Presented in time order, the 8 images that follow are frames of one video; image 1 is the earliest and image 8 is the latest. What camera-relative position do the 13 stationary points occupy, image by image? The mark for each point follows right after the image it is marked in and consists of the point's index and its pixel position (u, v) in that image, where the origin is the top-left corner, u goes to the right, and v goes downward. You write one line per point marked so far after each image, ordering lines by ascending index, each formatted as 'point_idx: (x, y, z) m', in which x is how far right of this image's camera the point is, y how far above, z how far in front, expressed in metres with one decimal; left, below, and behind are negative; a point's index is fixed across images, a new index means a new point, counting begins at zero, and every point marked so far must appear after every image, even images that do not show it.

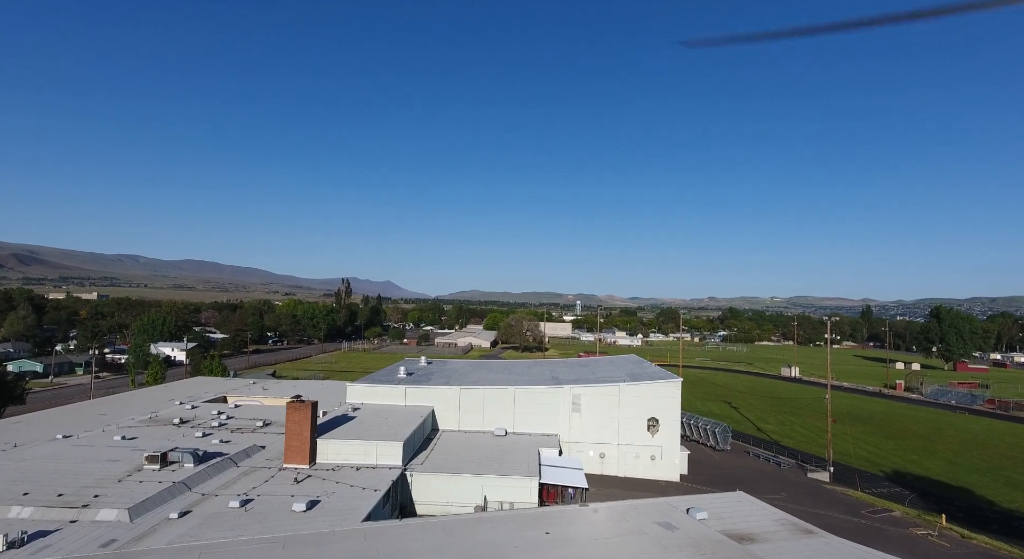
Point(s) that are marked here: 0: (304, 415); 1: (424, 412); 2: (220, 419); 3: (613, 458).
0: (-4.9, -3.2, +12.4) m
1: (-2.8, -4.3, +16.8) m
2: (-8.8, -4.2, +15.9) m
3: (+3.6, -6.3, +18.5) m
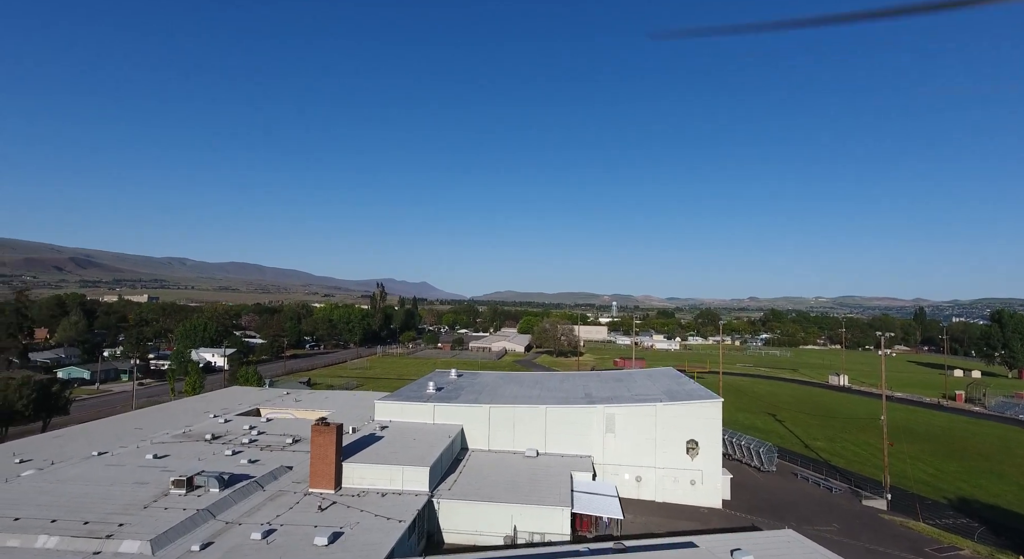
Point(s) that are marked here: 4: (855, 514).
0: (-4.2, -3.7, +12.1) m
1: (-1.8, -4.8, +16.4) m
2: (-7.9, -4.7, +15.9) m
3: (+4.6, -6.8, +17.6) m
4: (+12.2, -8.4, +18.7) m
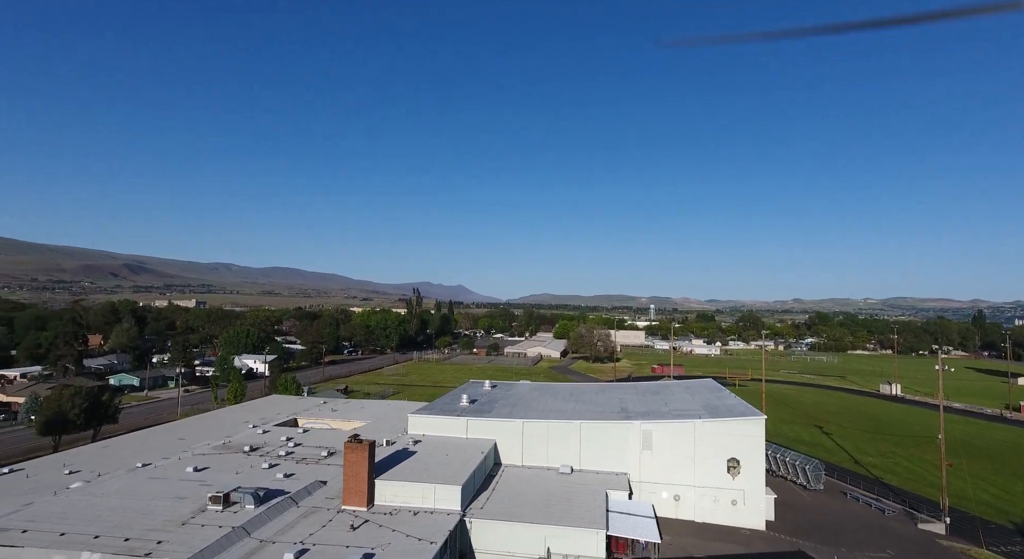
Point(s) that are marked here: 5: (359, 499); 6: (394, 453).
0: (-3.5, -4.1, +12.1) m
1: (-0.8, -5.2, +16.2) m
2: (-6.9, -5.2, +16.1) m
3: (+5.8, -7.2, +17.0) m
4: (+13.4, -8.7, +17.6) m
5: (-3.6, -5.1, +12.2) m
6: (-3.4, -5.0, +15.0) m
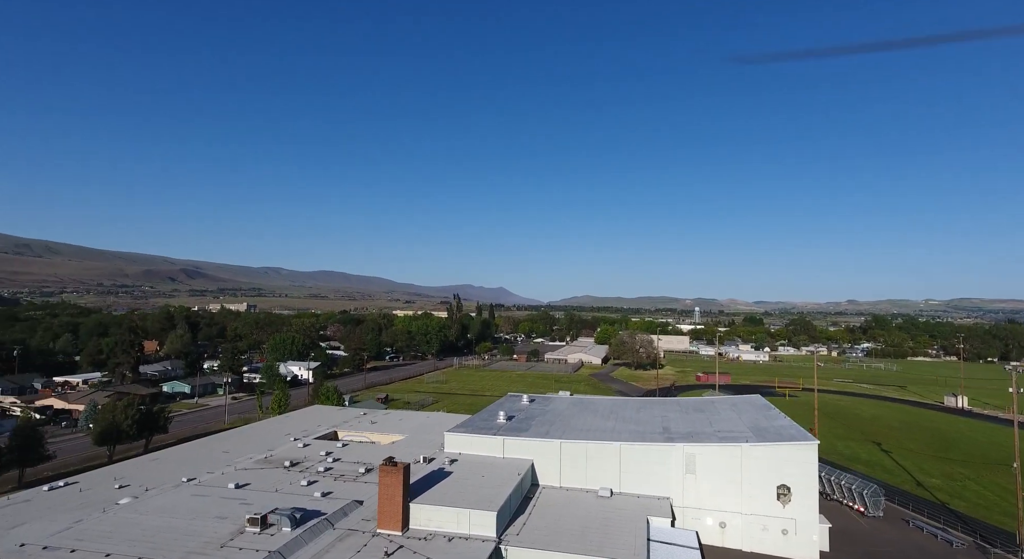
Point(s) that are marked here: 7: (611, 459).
0: (-2.7, -4.6, +12.0) m
1: (+0.3, -5.7, +15.9) m
2: (-5.8, -5.7, +16.2) m
3: (+6.9, -7.7, +16.2) m
4: (+14.6, -9.3, +16.1) m
5: (-2.7, -5.6, +12.1) m
6: (-2.3, -5.5, +14.9) m
7: (+3.1, -5.7, +16.4) m
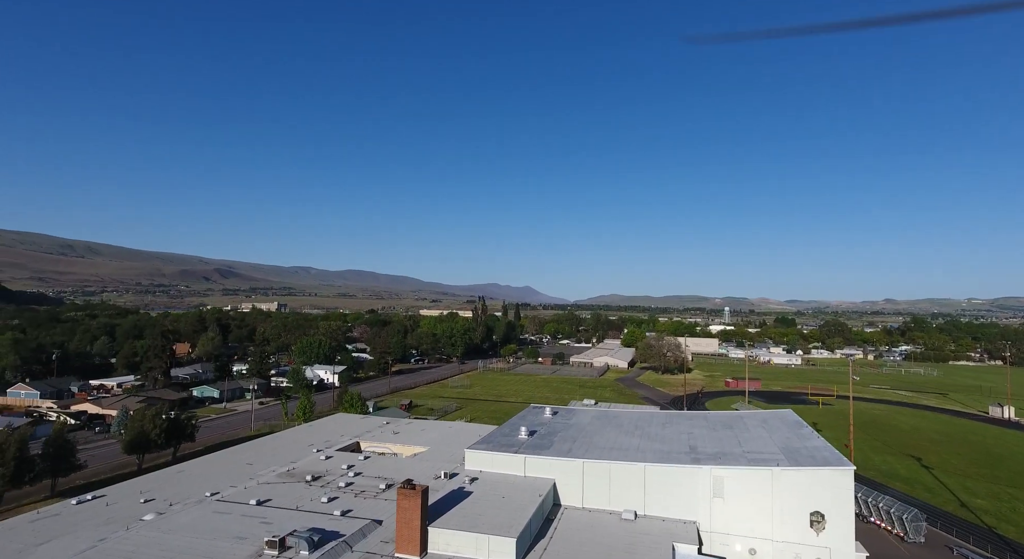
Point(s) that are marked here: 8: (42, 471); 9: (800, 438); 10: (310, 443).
0: (-2.2, -5.1, +11.9) m
1: (+1.0, -6.2, +15.6) m
2: (-5.1, -6.1, +16.2) m
3: (+7.5, -8.2, +15.5) m
4: (+15.2, -9.8, +15.1) m
5: (-2.3, -6.1, +11.9) m
6: (-1.7, -6.0, +14.7) m
7: (+3.8, -6.1, +16.0) m
8: (-12.9, -5.2, +14.3) m
9: (+10.7, -5.9, +19.4) m
10: (-7.4, -6.0, +19.2) m
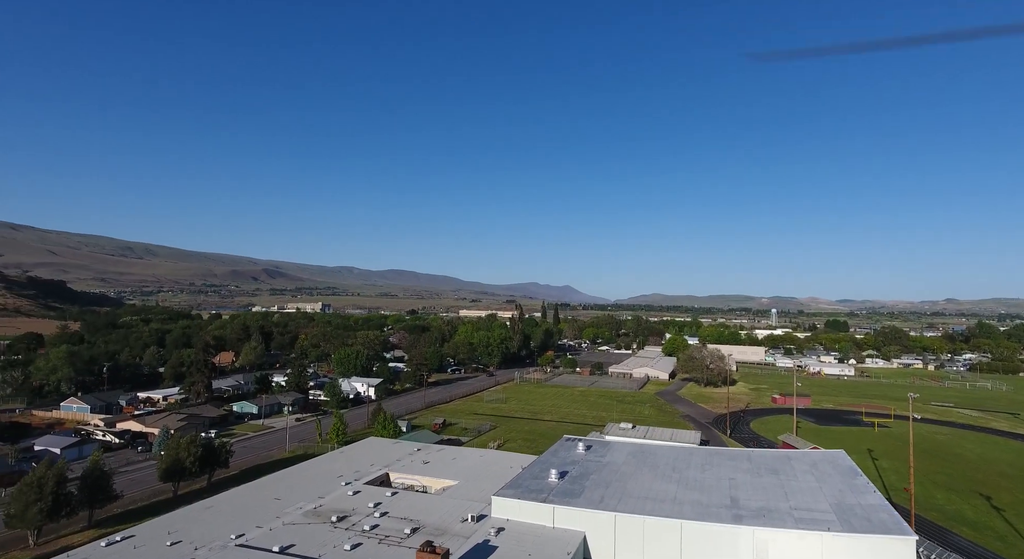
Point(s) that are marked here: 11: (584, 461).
0: (-1.7, -6.3, +11.4) m
1: (+1.8, -7.4, +14.9) m
2: (-4.2, -7.3, +15.9) m
3: (+8.3, -9.6, +14.3) m
4: (+15.9, -11.3, +13.3) m
5: (-1.8, -7.3, +11.4) m
6: (-1.0, -7.2, +14.1) m
7: (+4.6, -7.4, +15.0) m
8: (-12.1, -6.3, +14.7) m
9: (+11.8, -7.2, +17.9) m
10: (-6.3, -7.1, +19.1) m
11: (+2.8, -6.9, +19.8) m
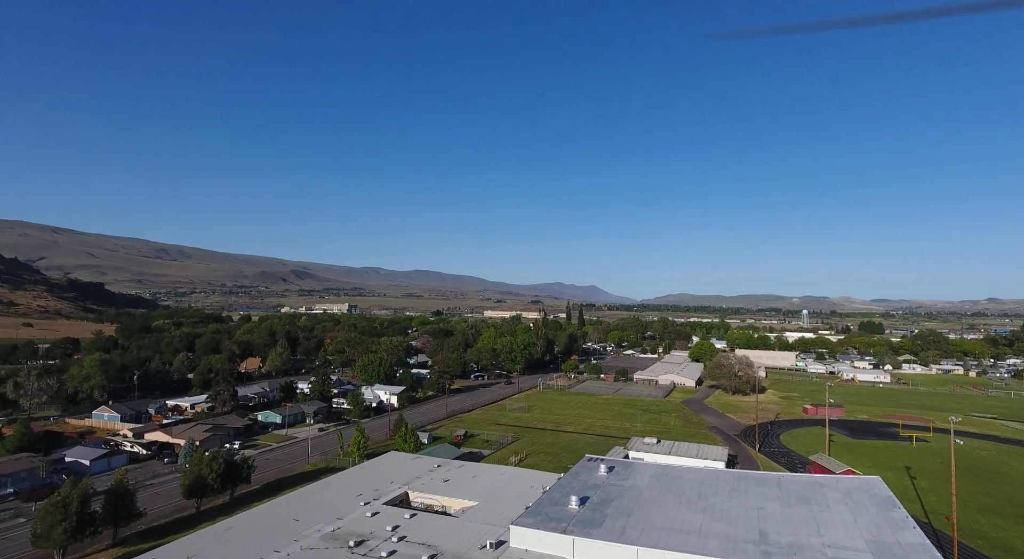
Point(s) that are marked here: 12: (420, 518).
0: (-1.3, -7.0, +11.1) m
1: (+2.3, -8.2, +14.4) m
2: (-3.7, -7.9, +15.8) m
3: (+8.7, -10.3, +13.5) m
4: (+16.2, -12.1, +12.2) m
5: (-1.4, -8.0, +11.2) m
6: (-0.5, -7.9, +13.8) m
7: (+5.1, -8.2, +14.4) m
8: (-11.6, -6.9, +14.9) m
9: (+12.4, -8.0, +17.0) m
10: (-5.6, -7.8, +19.1) m
11: (+3.5, -7.6, +19.3) m
12: (-3.2, -8.1, +17.8) m
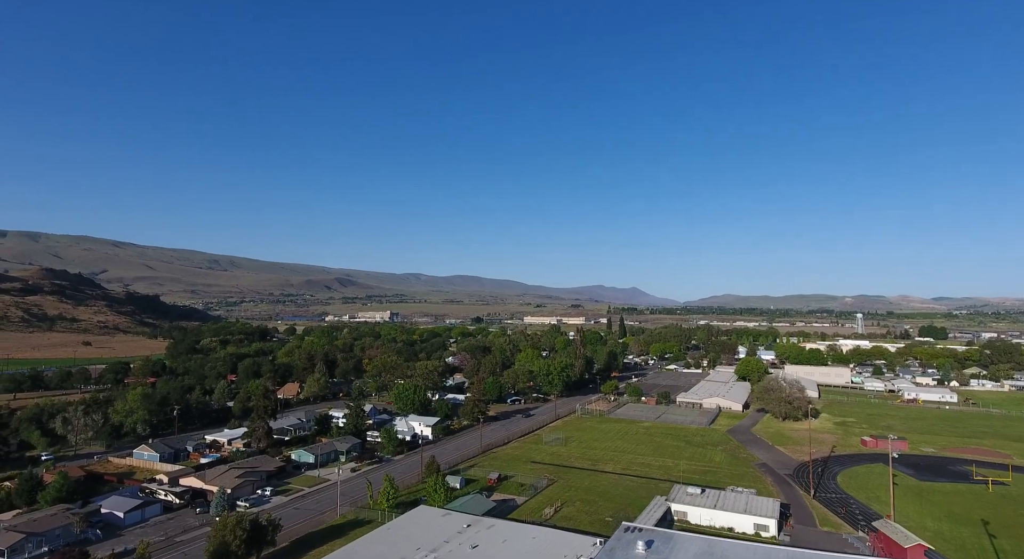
0: (-0.9, -9.2, +10.1) m
1: (+2.9, -10.4, +13.1) m
2: (-2.9, -10.1, +15.0) m
3: (+9.3, -12.7, +11.8) m
4: (+16.6, -14.6, +9.8) m
5: (-1.0, -10.2, +10.2) m
6: (+0.1, -10.1, +12.8) m
7: (+5.7, -10.5, +12.9) m
8: (-10.9, -9.0, +14.7) m
9: (+13.2, -10.4, +14.9) m
10: (-4.5, -9.9, +18.4) m
11: (+4.6, -9.9, +17.9) m
12: (-2.2, -10.3, +16.9) m
